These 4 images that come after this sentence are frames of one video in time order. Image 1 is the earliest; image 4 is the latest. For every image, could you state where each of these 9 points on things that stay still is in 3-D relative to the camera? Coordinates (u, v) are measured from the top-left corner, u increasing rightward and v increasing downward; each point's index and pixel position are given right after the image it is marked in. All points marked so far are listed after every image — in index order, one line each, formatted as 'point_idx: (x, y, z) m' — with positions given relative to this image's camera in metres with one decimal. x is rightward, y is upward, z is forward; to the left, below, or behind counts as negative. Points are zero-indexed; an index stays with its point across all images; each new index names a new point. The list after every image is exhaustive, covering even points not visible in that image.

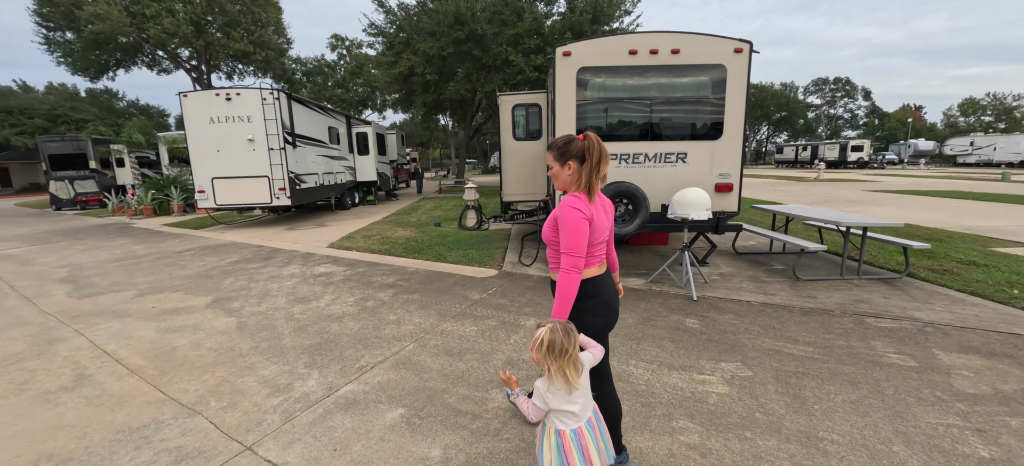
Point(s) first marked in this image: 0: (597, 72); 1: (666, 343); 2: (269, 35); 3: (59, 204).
0: (+1.2, +2.3, +5.4) m
1: (+1.5, -1.1, +3.8) m
2: (-11.9, +9.8, +18.7) m
3: (-17.8, +1.2, +15.0) m
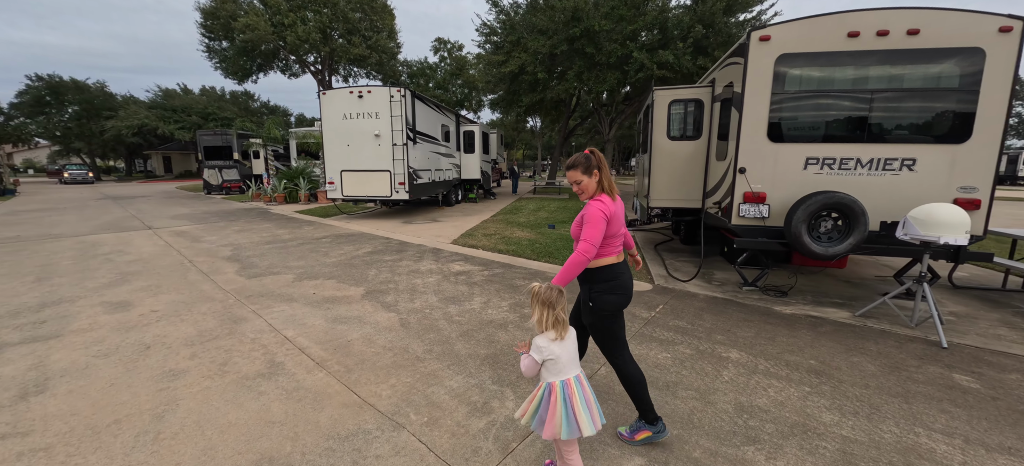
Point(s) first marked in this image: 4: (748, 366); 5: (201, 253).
0: (+3.4, +2.1, +4.5) m
1: (+3.2, -1.3, +2.8) m
2: (-6.7, +10.2, +19.9) m
3: (-13.7, +2.0, +17.1) m
4: (+2.0, -1.1, +3.2) m
5: (-5.1, -0.3, +6.2) m
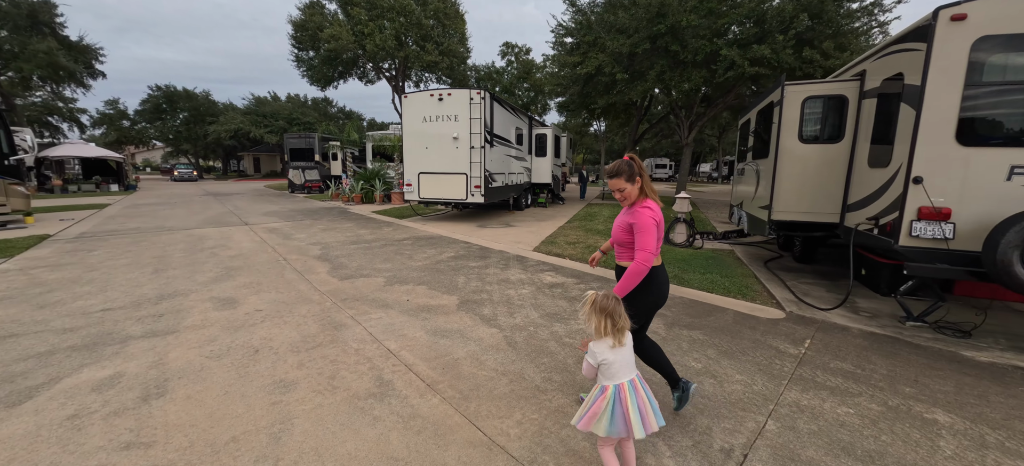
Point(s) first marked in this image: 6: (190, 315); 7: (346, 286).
0: (+4.6, +1.8, +3.5) m
1: (+4.1, -1.5, +1.8) m
2: (-3.1, +10.1, +20.2) m
3: (-10.7, +2.2, +18.3) m
4: (+3.0, -1.3, +2.4) m
5: (-3.6, -0.3, +6.3) m
6: (-3.1, -0.8, +3.7) m
7: (-2.0, -0.7, +4.6) m
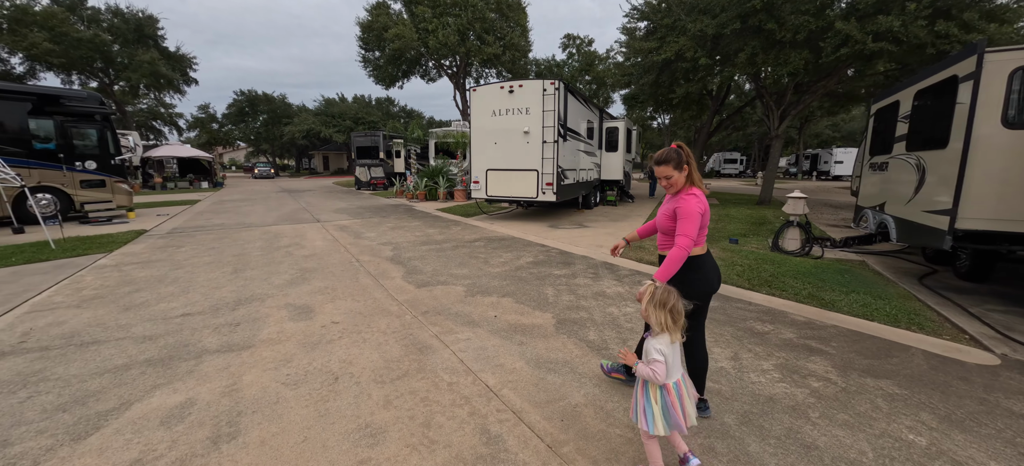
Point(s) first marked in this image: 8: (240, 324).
0: (+5.5, +1.7, +2.2) m
1: (+4.7, -1.7, +0.6) m
2: (+0.2, +10.1, +19.7) m
3: (-7.7, +2.4, +18.8) m
4: (+3.7, -1.4, +1.3) m
5: (-2.3, -0.3, +6.0) m
6: (-2.2, -0.8, +3.3) m
7: (-1.0, -0.7, +4.1) m
8: (-2.4, -0.8, +3.4) m
